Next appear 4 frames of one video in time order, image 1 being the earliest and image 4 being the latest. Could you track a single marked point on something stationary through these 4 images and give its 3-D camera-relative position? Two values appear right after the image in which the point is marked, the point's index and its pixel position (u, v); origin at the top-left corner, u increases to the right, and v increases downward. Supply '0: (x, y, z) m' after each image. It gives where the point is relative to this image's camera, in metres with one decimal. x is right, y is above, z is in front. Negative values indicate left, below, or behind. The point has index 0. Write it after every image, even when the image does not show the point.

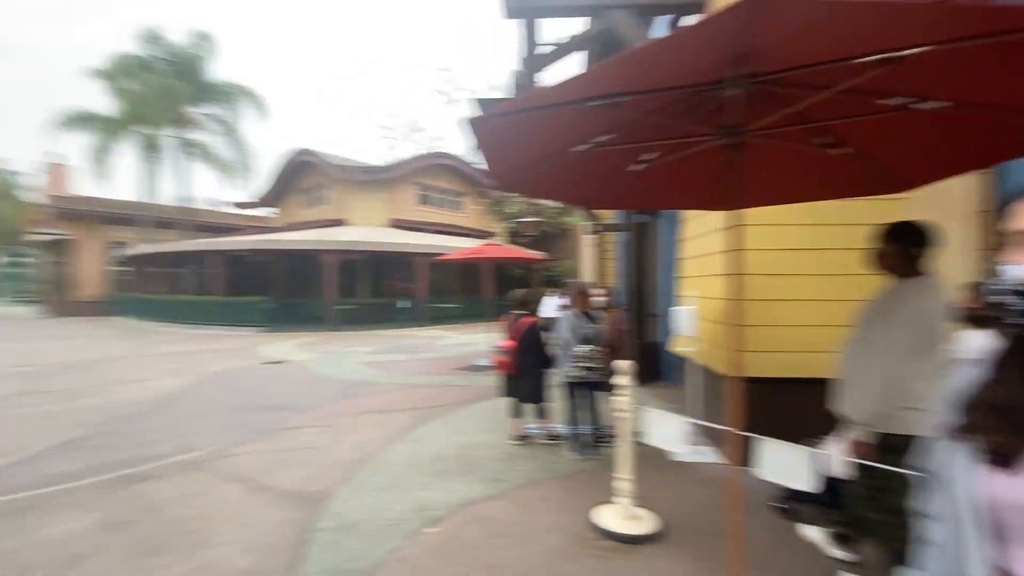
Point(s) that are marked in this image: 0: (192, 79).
0: (-13.4, +8.9, +19.9) m
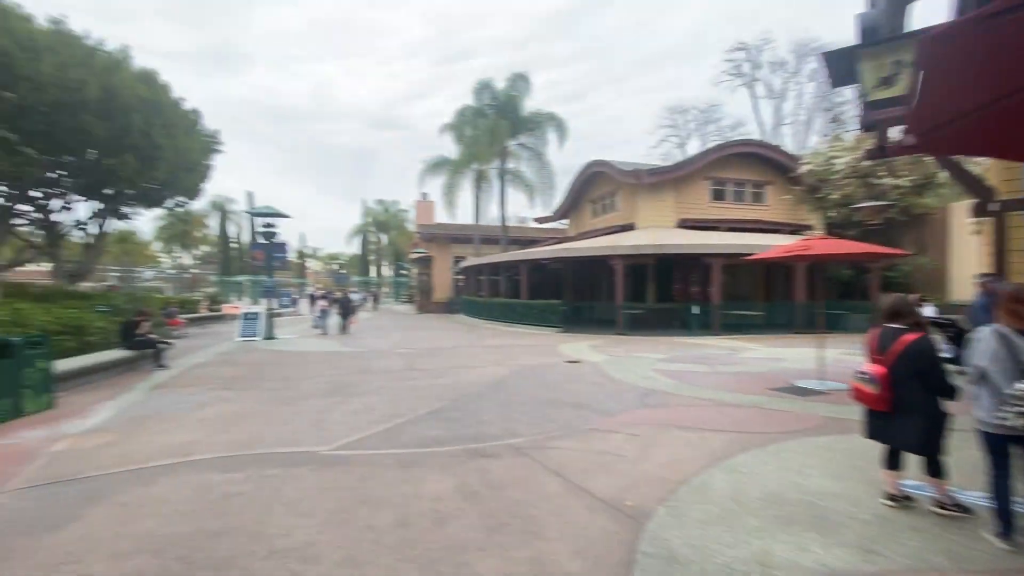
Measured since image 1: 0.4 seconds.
0: (0.0, +8.7, +23.6) m
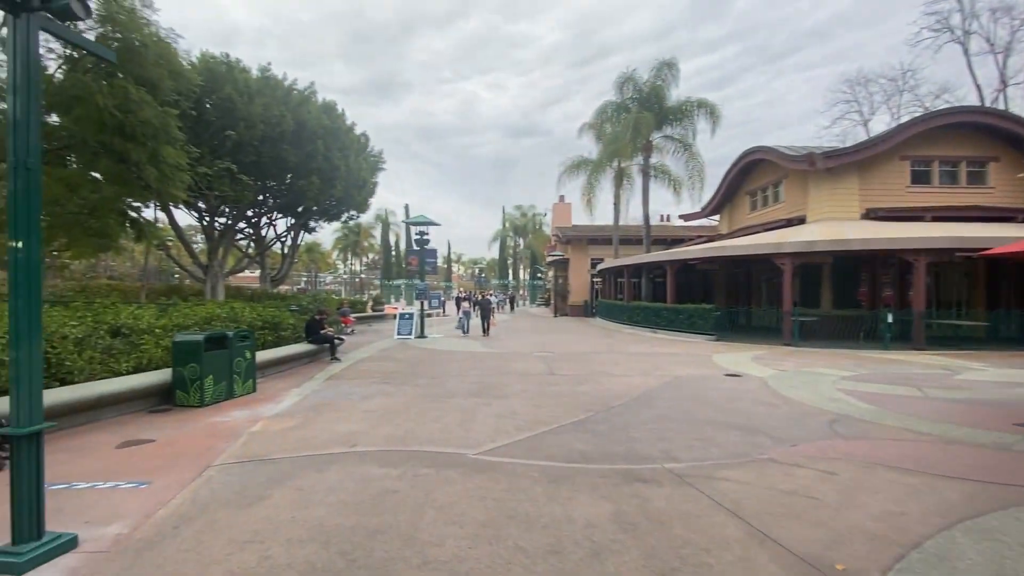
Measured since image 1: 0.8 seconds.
0: (+6.8, +8.6, +22.3) m
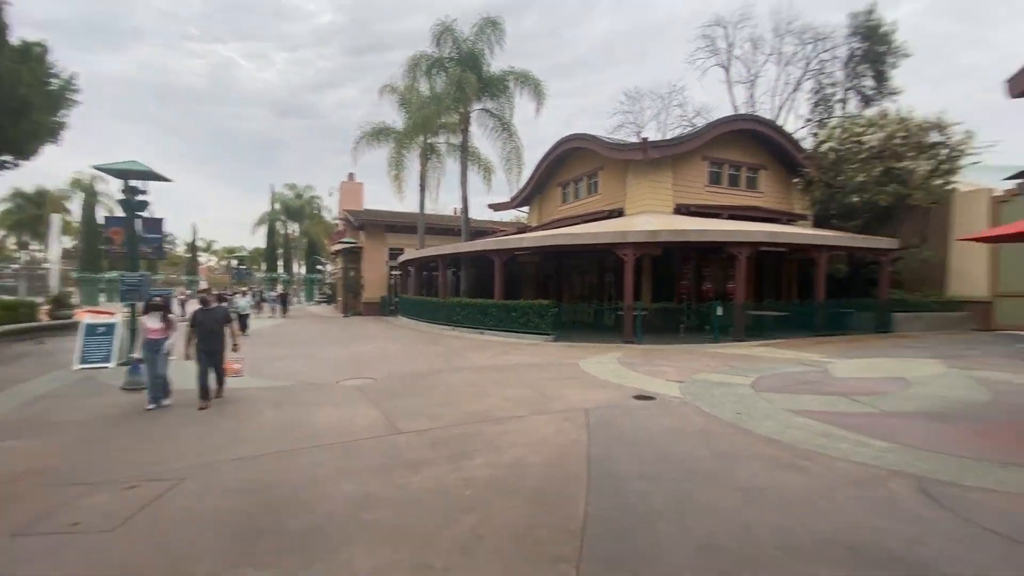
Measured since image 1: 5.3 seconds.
0: (-1.6, +8.8, +19.2) m
